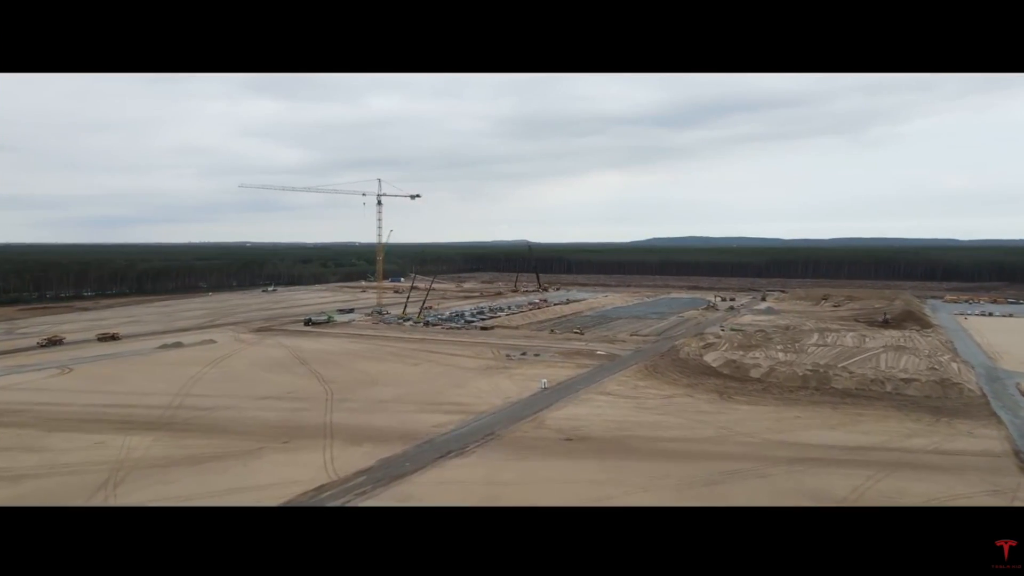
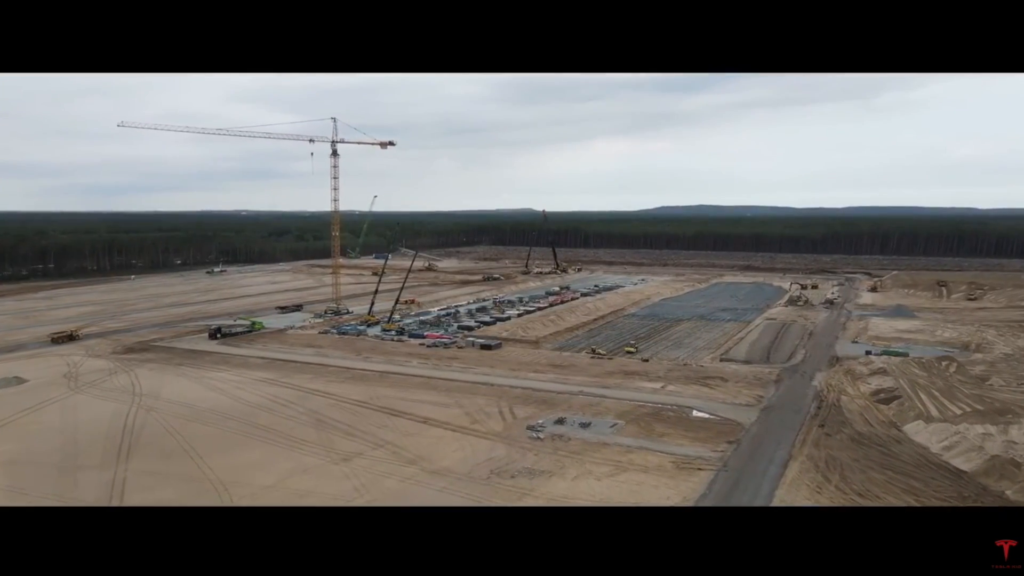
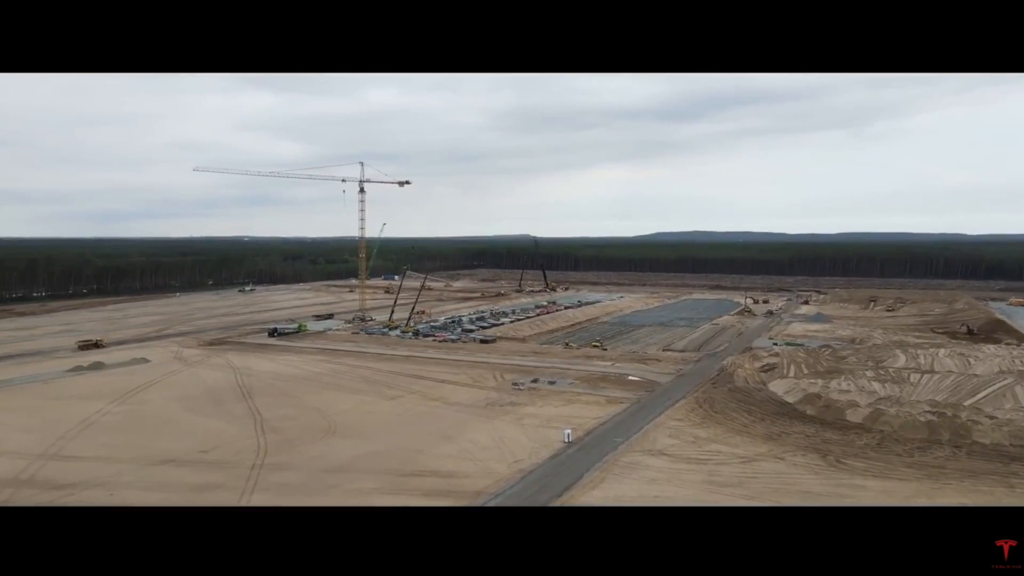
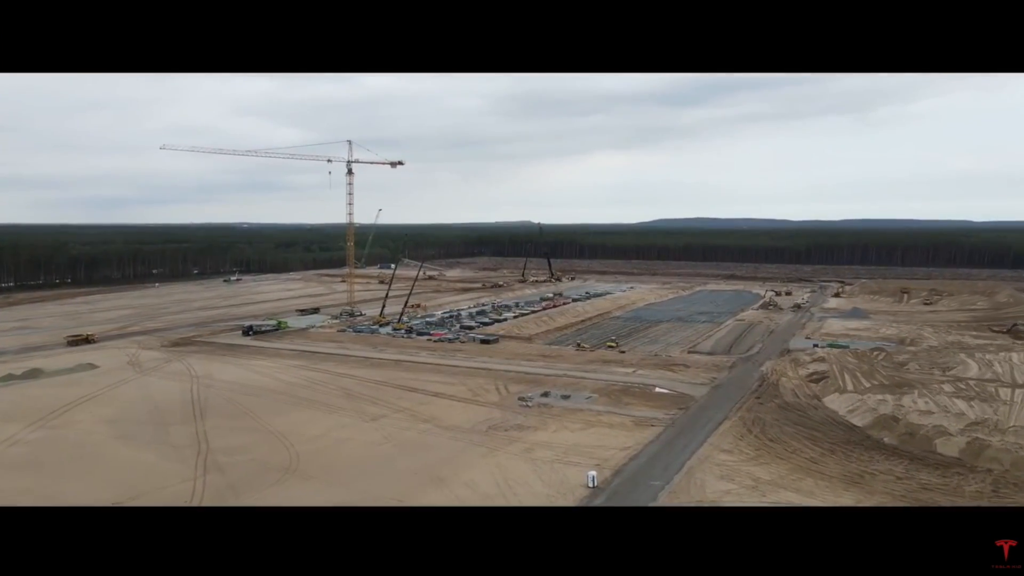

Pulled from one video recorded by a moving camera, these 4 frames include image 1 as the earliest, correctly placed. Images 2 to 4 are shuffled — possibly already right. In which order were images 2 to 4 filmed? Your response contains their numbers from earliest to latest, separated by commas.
3, 4, 2
